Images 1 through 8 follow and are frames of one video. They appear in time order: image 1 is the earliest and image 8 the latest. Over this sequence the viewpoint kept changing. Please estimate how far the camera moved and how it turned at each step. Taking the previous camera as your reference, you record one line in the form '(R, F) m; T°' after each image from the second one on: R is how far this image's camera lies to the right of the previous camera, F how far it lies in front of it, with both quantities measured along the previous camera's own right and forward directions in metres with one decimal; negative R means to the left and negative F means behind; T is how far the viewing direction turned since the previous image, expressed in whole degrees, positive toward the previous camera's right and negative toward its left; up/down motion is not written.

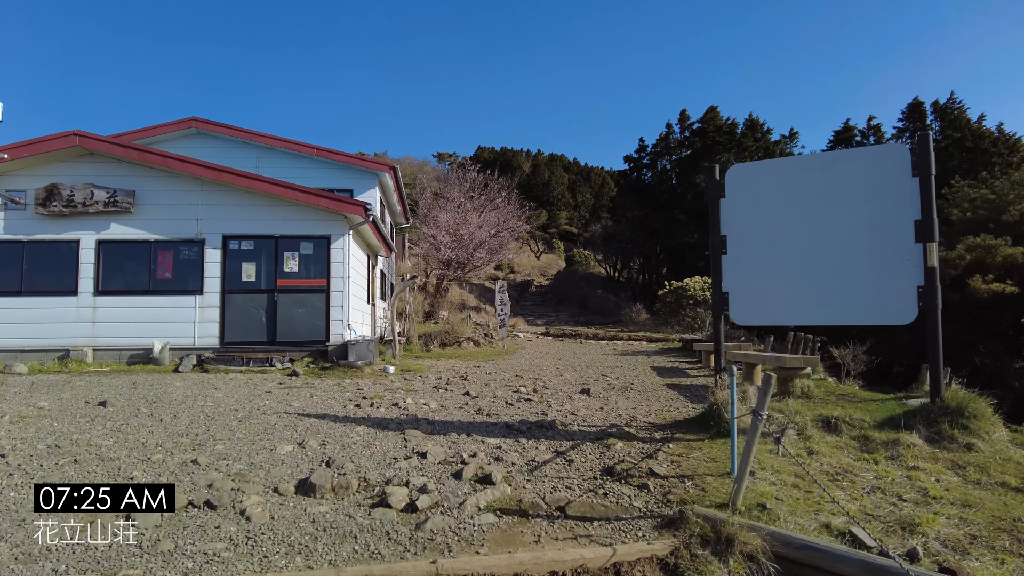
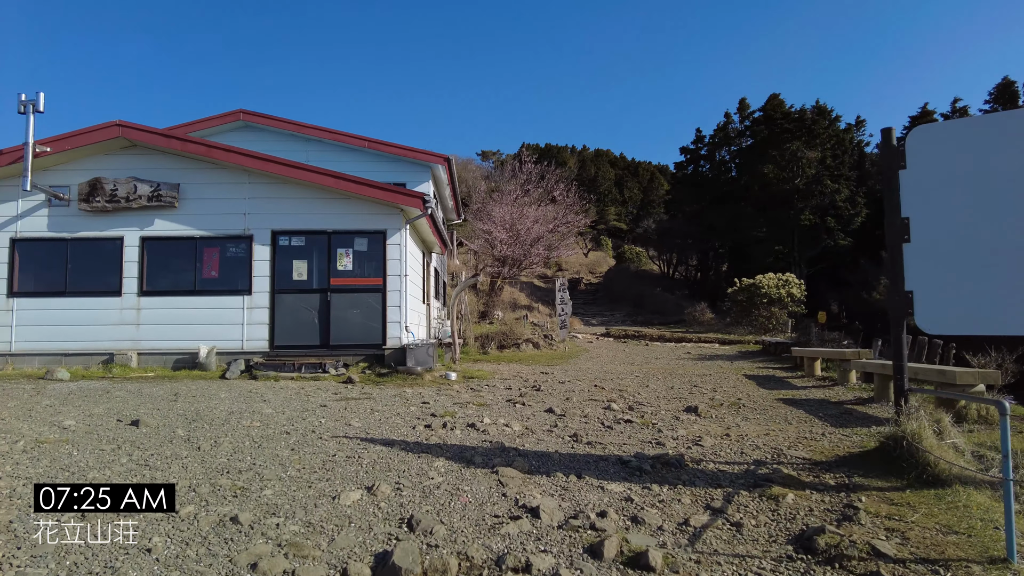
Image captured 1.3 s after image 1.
(-0.4, +0.9) m; -4°
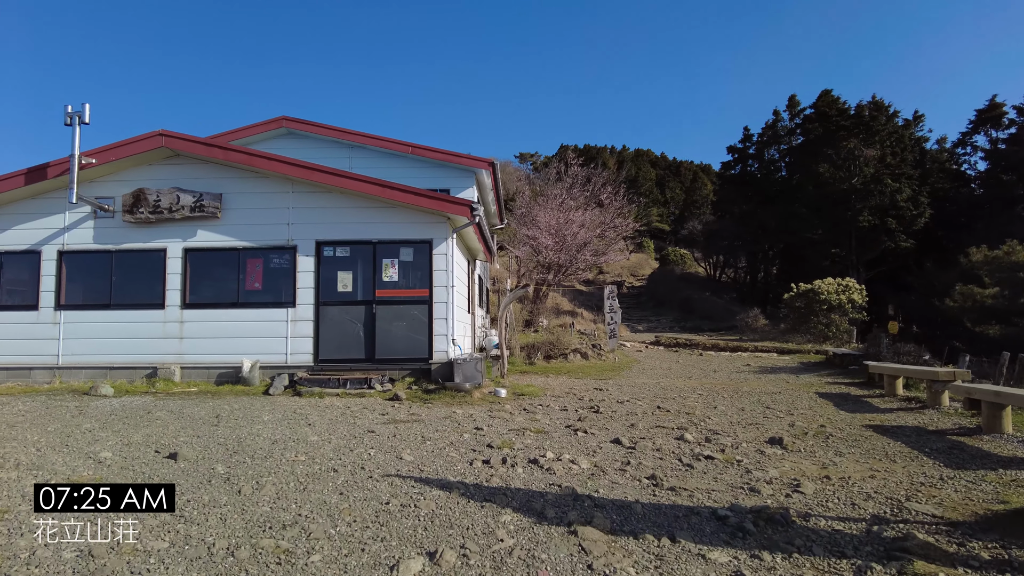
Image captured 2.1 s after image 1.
(-0.2, +0.4) m; -3°
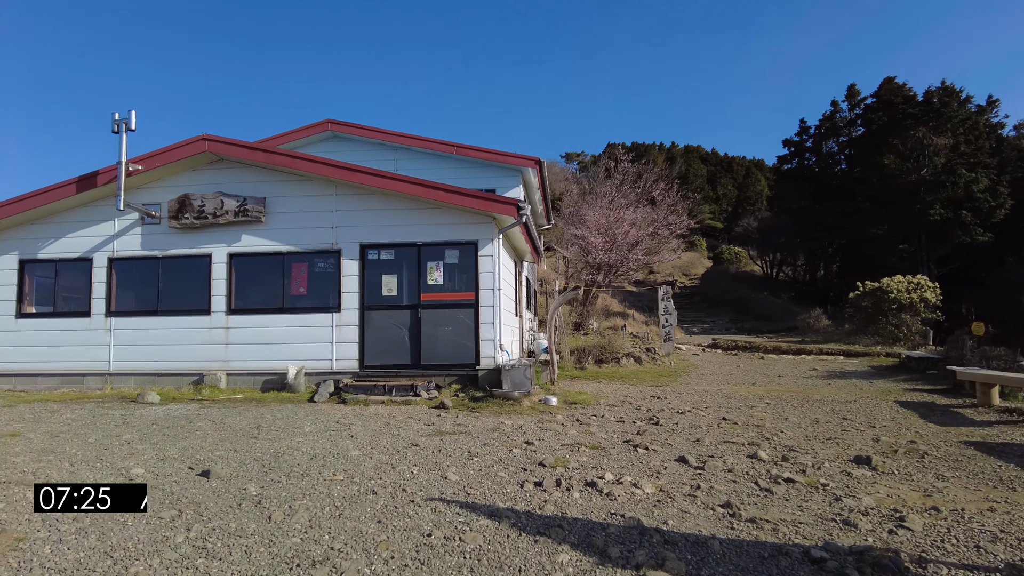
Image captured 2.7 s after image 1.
(0.0, +0.4) m; -4°
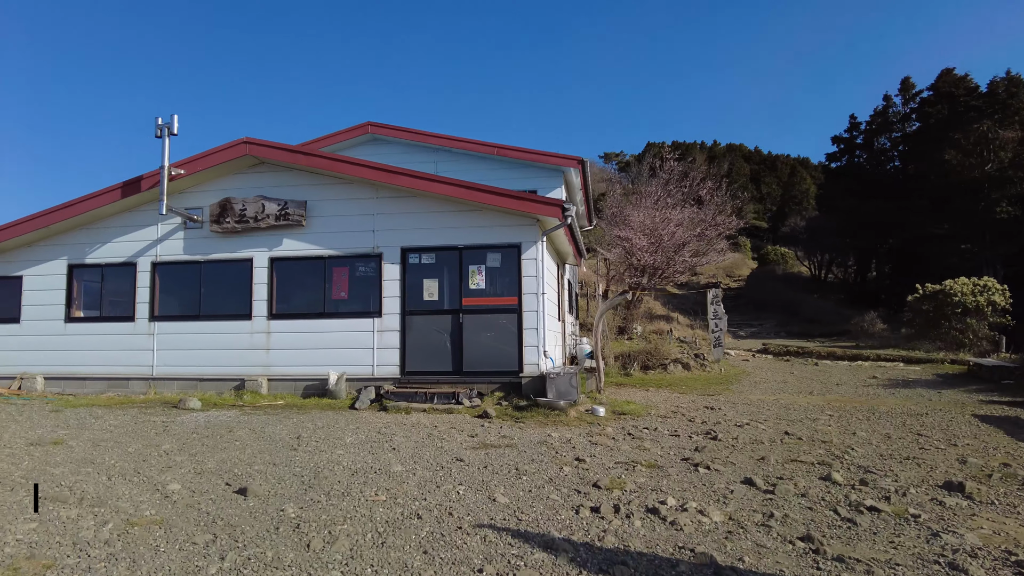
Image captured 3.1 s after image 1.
(-0.1, +0.3) m; -3°
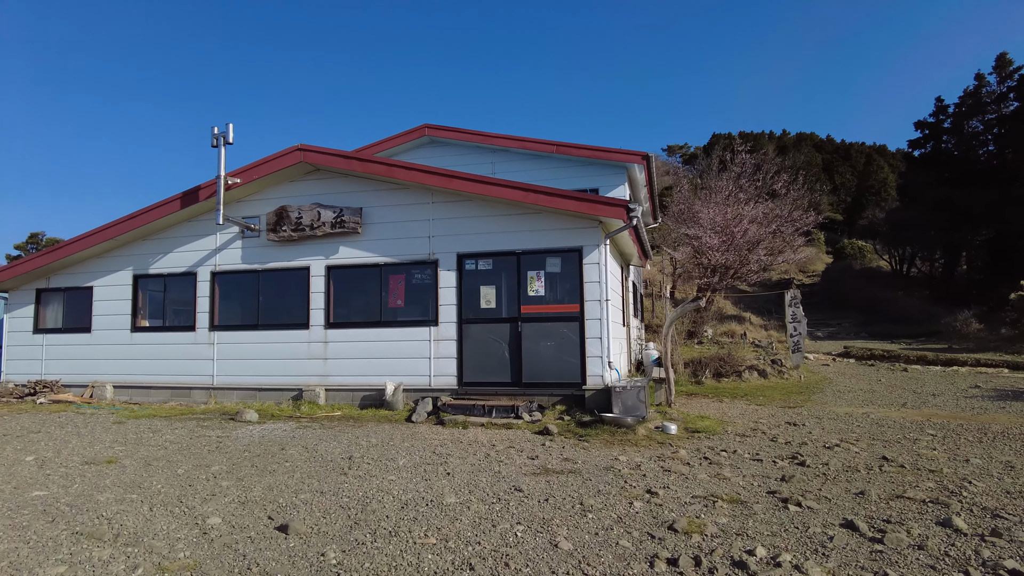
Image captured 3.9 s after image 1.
(0.0, +0.4) m; -5°
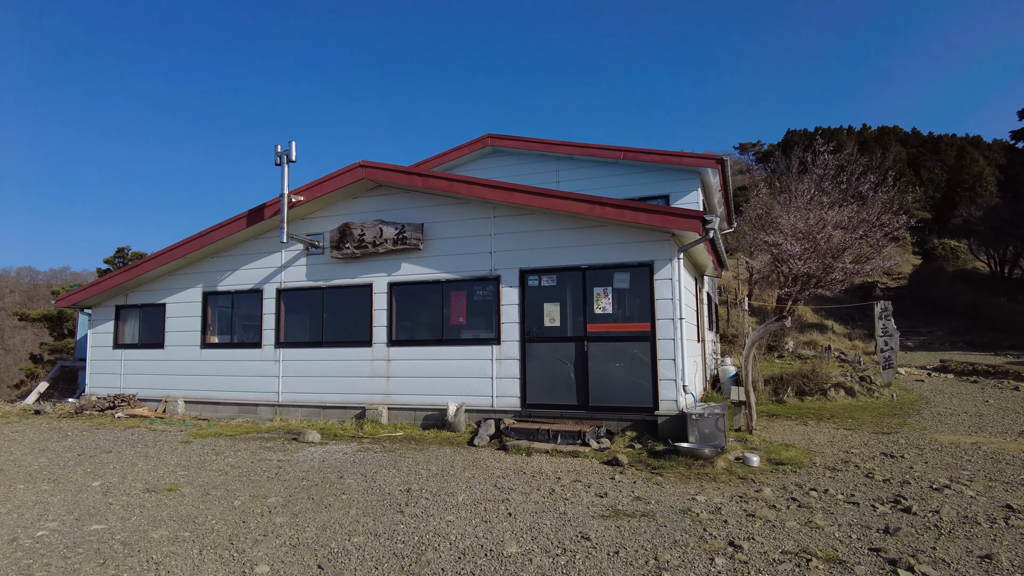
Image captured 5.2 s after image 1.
(0.0, +0.3) m; -6°
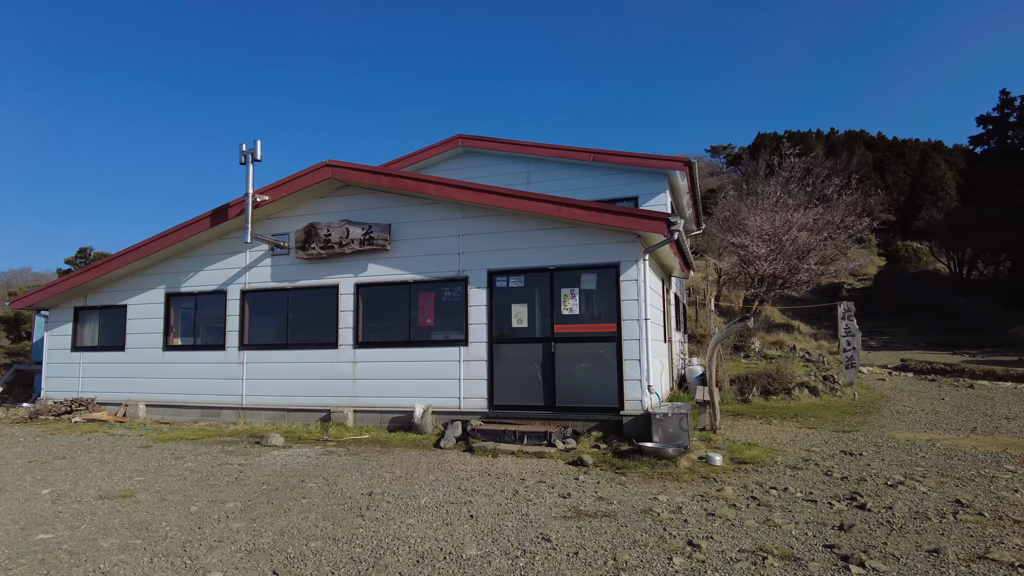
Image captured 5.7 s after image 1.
(+0.1, 0.0) m; +2°
